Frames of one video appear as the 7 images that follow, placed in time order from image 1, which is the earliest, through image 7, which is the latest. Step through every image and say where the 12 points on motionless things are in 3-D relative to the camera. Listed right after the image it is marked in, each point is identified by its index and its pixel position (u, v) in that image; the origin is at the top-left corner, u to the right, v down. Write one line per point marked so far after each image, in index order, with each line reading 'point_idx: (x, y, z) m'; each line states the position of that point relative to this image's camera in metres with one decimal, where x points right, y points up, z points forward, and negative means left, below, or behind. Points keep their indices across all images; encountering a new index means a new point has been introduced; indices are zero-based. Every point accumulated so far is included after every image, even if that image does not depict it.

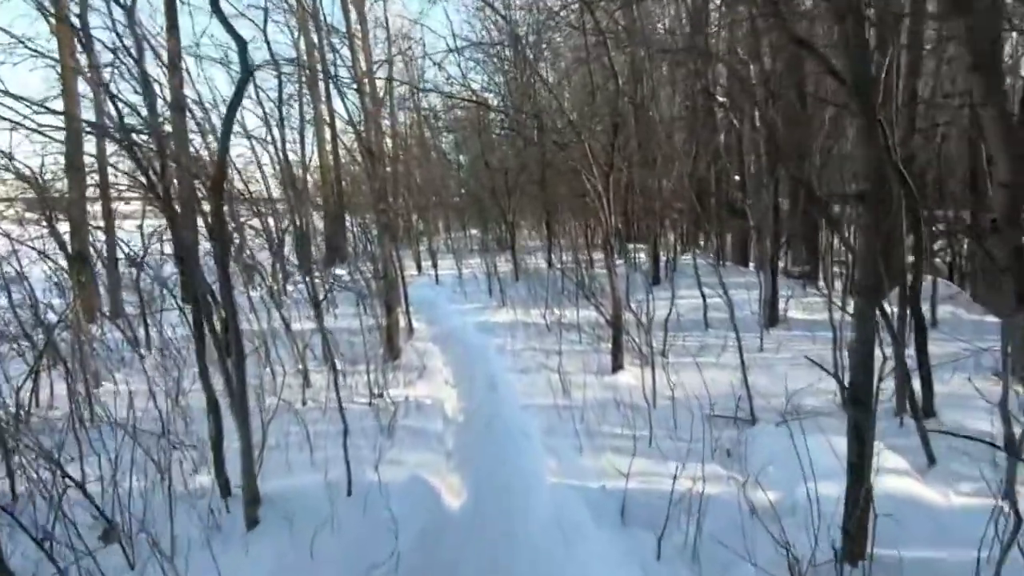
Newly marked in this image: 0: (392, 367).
0: (-1.0, -0.7, +7.0) m
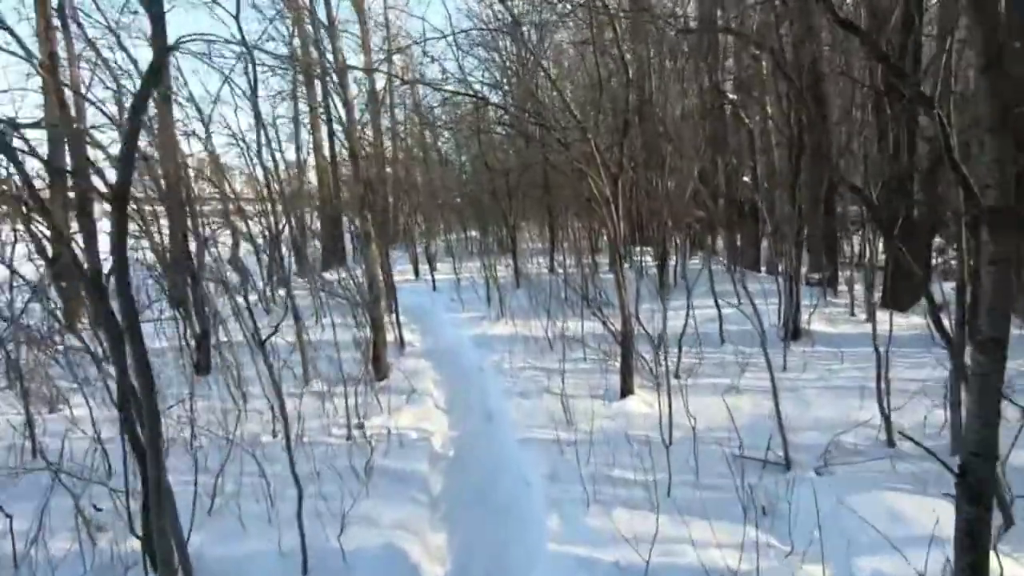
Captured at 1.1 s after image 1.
0: (-1.0, -0.8, +6.4) m
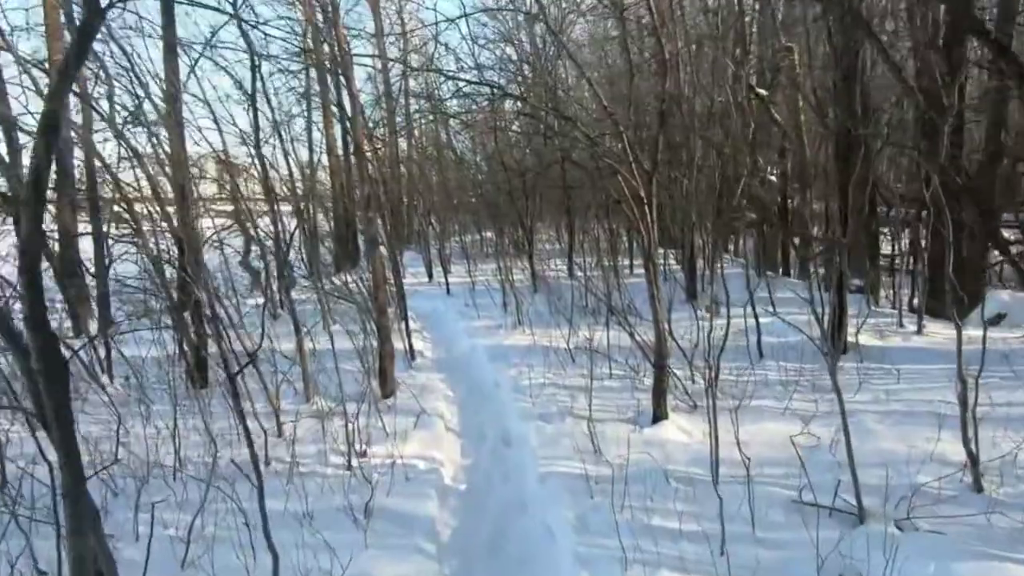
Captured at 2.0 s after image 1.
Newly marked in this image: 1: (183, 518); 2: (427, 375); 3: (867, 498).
0: (-0.9, -0.8, +5.8) m
1: (-1.5, -1.1, +4.0) m
2: (-0.7, -0.8, +7.4) m
3: (+1.5, -0.9, +3.6) m
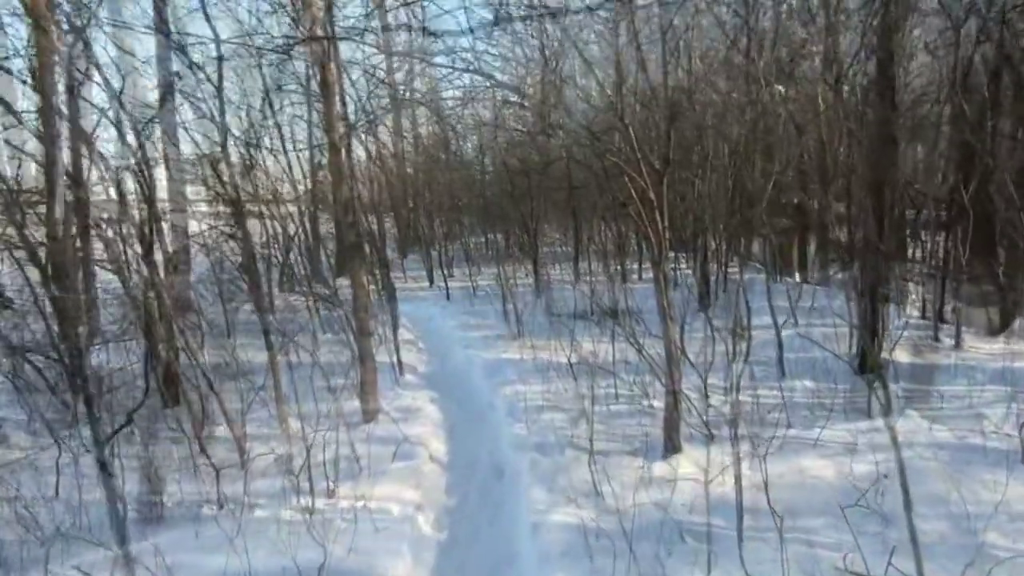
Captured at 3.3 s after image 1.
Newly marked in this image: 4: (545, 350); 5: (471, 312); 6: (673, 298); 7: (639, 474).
0: (-0.9, -0.9, +5.1) m
1: (-1.6, -1.1, +3.4) m
2: (-0.8, -0.8, +6.8) m
3: (+1.4, -0.9, +3.0) m
4: (+0.2, -0.7, +7.9) m
5: (-0.5, -0.3, +11.5) m
6: (+1.7, -0.1, +9.0) m
7: (+0.6, -0.9, +4.1) m
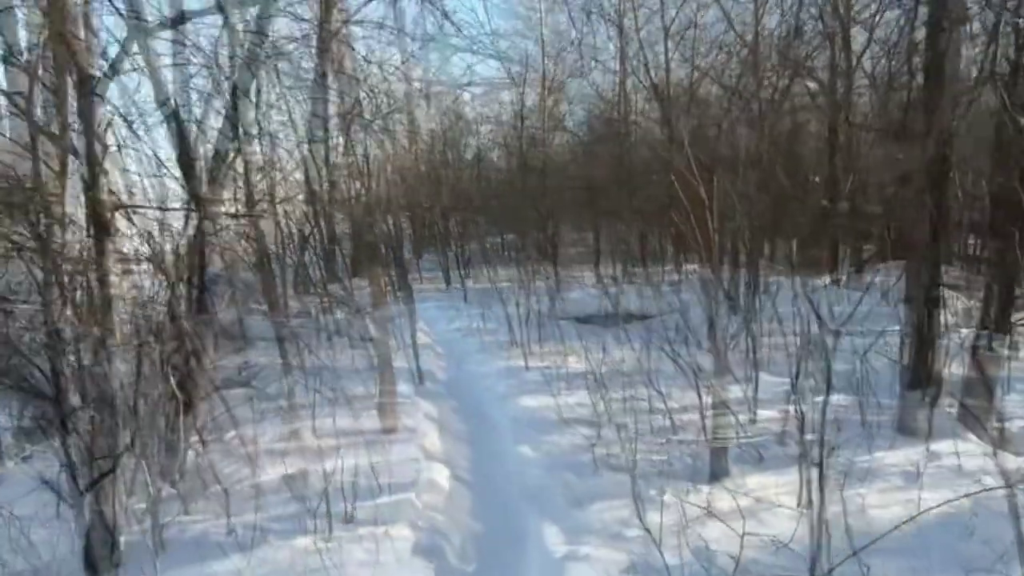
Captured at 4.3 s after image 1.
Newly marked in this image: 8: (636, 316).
0: (-0.7, -0.9, +4.8) m
1: (-1.4, -1.2, +3.0) m
2: (-0.6, -0.9, +6.5) m
3: (+1.6, -1.0, +2.6) m
4: (+0.4, -0.7, +7.5) m
5: (-0.3, -0.4, +11.2) m
6: (+1.9, -0.1, +8.6) m
7: (+0.7, -0.9, +3.7) m
8: (+1.4, -0.4, +10.4) m
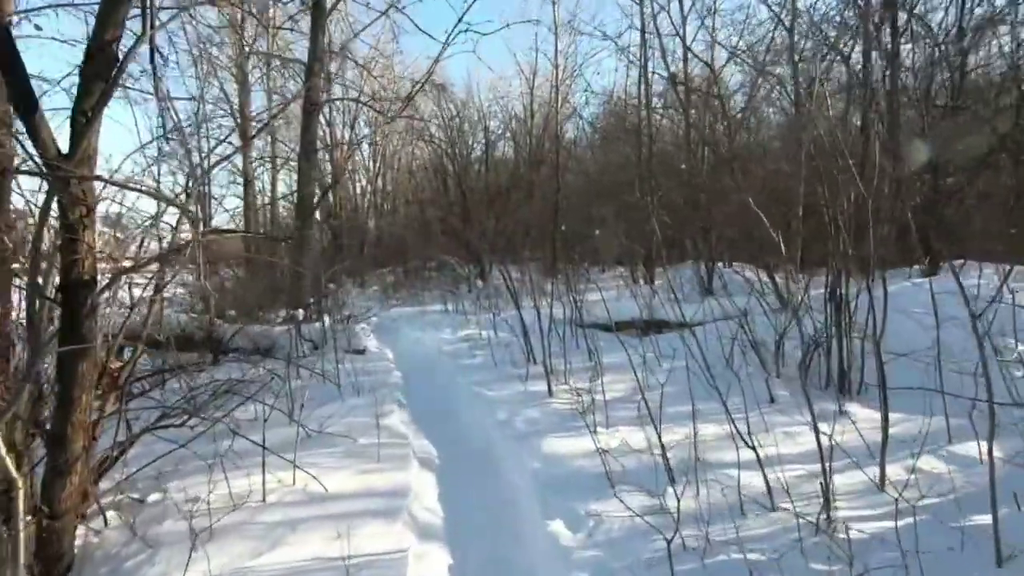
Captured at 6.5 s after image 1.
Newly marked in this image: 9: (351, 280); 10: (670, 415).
0: (-0.6, -1.0, +3.3) m
1: (-1.3, -1.2, +1.5) m
2: (-0.4, -0.9, +5.0) m
3: (+1.7, -1.1, +1.1) m
4: (+0.6, -0.7, +6.0) m
5: (0.0, -0.4, +9.7) m
6: (+2.1, -0.2, +7.1) m
7: (+0.9, -1.0, +2.2) m
8: (+1.7, -0.4, +8.9) m
9: (-2.7, +0.1, +14.4) m
10: (+1.0, -0.8, +5.5) m
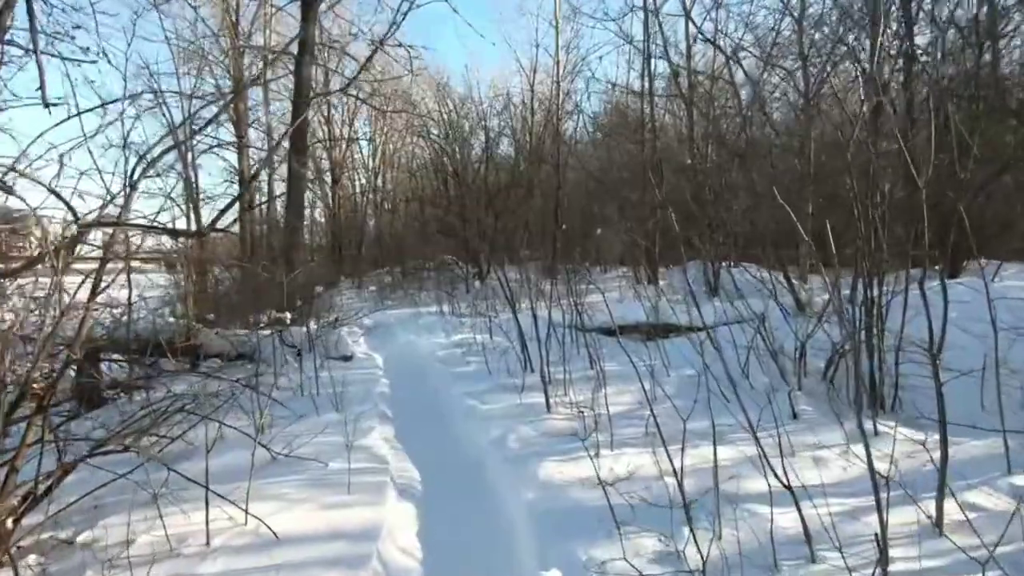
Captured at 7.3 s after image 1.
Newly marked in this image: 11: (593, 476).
0: (-0.6, -1.0, +2.7) m
1: (-1.4, -1.2, +0.9) m
2: (-0.5, -0.9, +4.4) m
3: (+1.6, -1.1, +0.4) m
4: (+0.6, -0.8, +5.4) m
5: (-0.1, -0.4, +9.1) m
6: (+2.0, -0.2, +6.5) m
7: (+0.8, -1.0, +1.6) m
8: (+1.6, -0.4, +8.3) m
9: (-2.7, +0.1, +13.8) m
10: (+1.0, -0.8, +4.9) m
11: (+0.4, -0.9, +4.1) m
